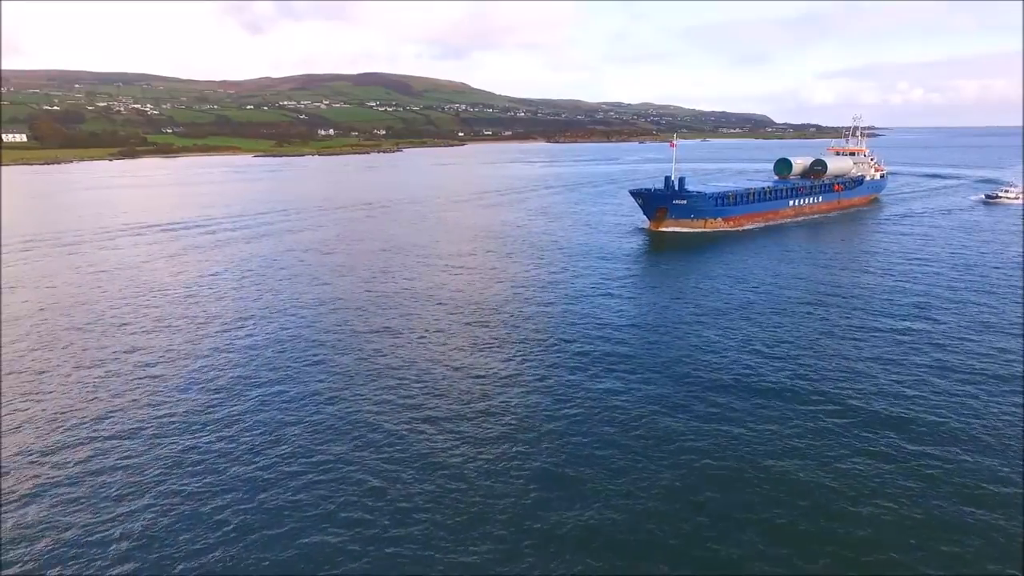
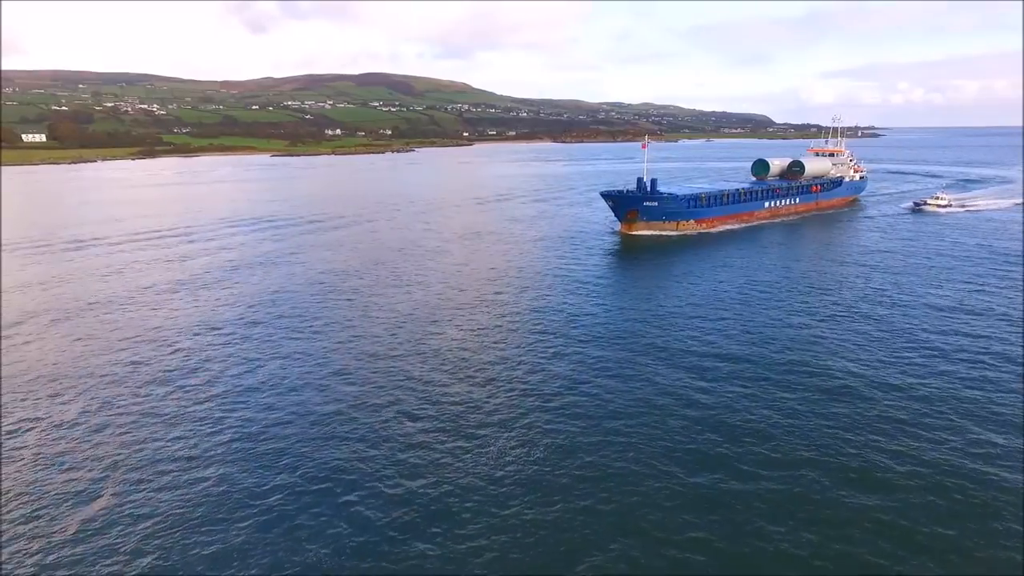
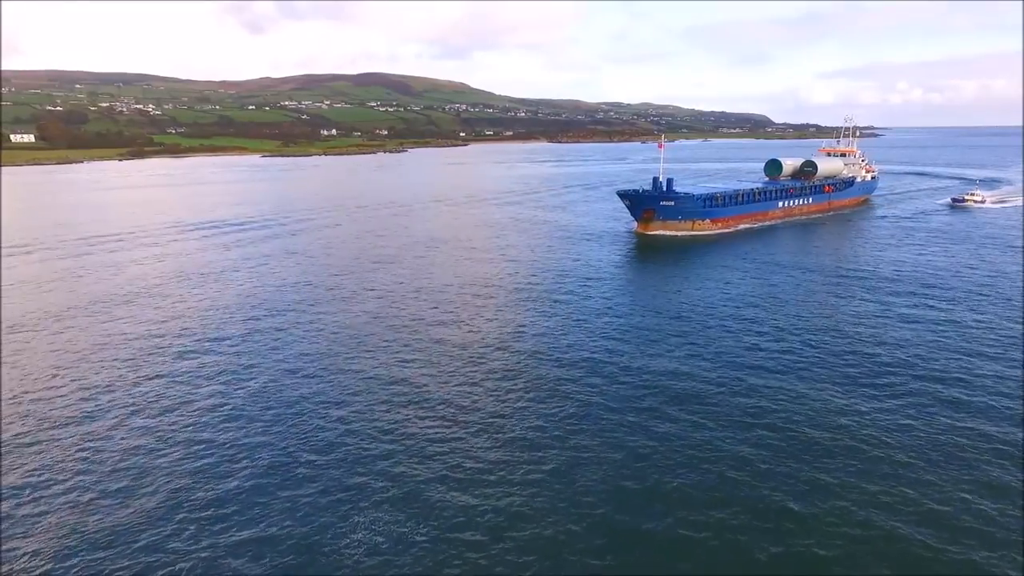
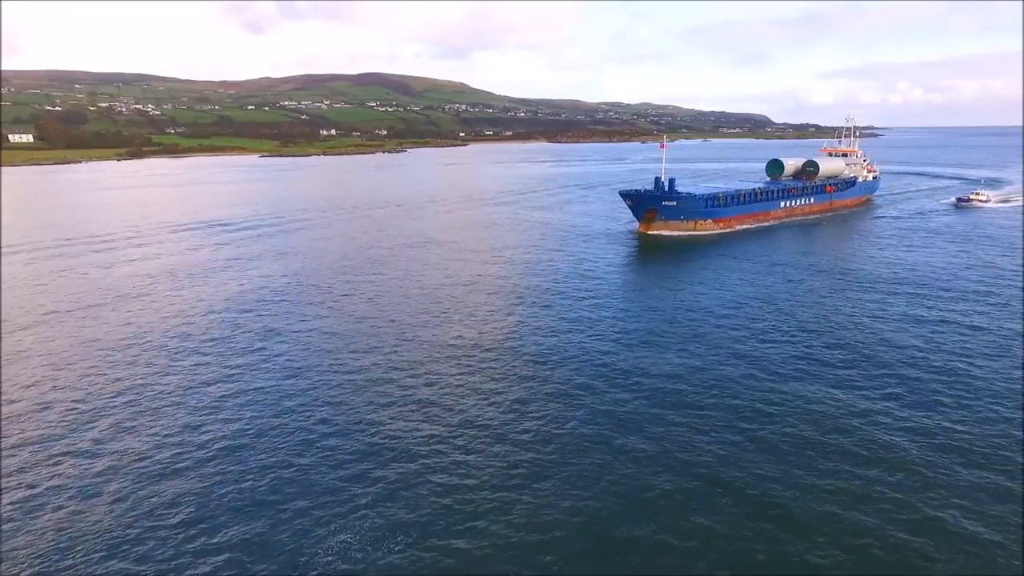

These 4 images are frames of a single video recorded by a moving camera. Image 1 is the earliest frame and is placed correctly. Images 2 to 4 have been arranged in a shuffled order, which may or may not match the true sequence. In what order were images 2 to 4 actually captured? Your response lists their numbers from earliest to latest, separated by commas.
4, 3, 2
